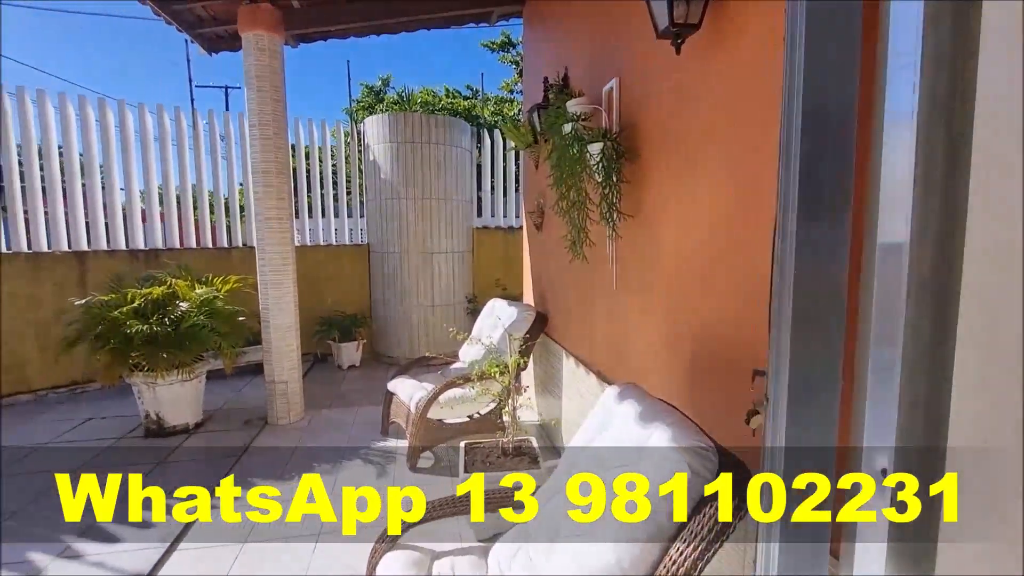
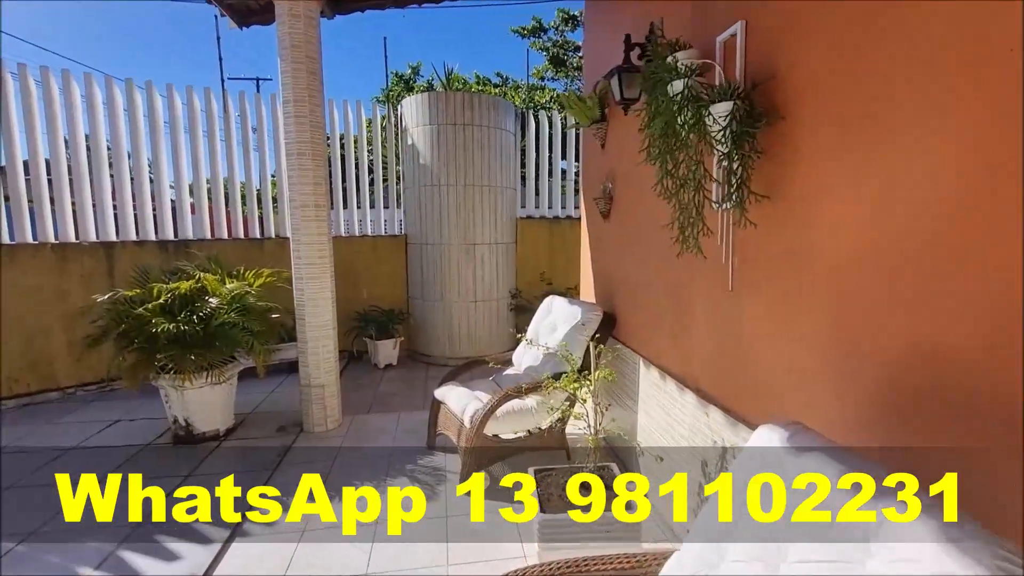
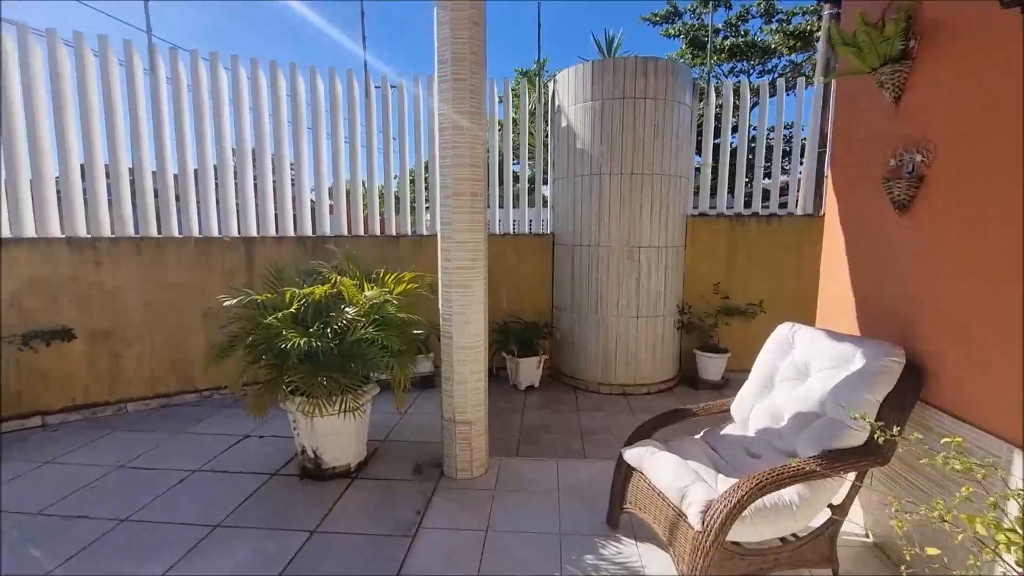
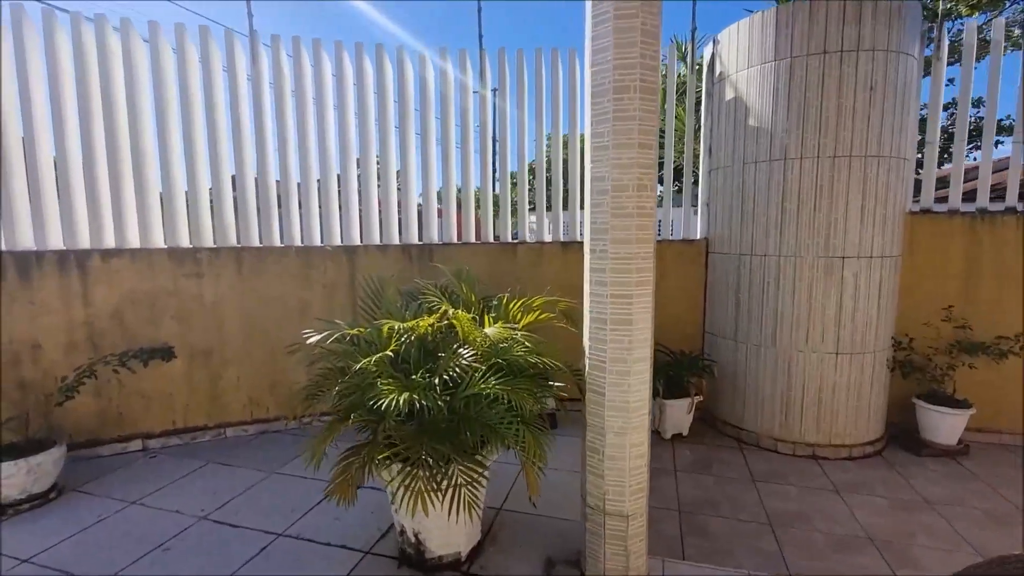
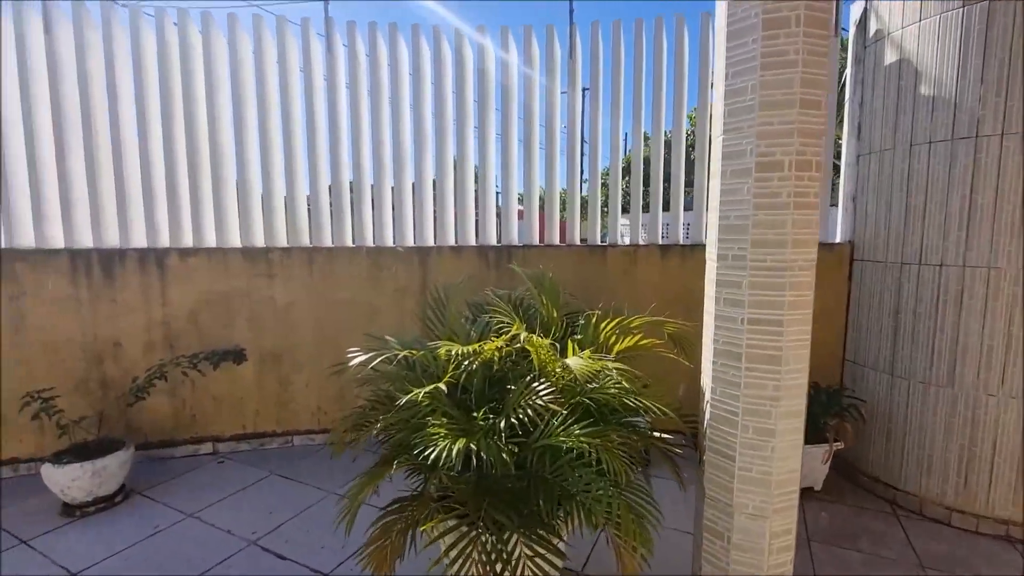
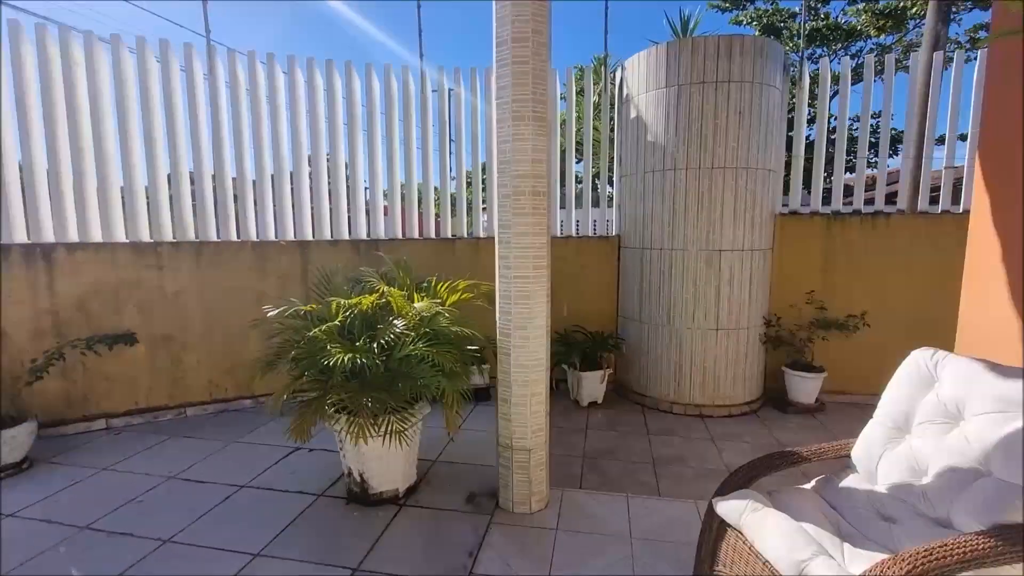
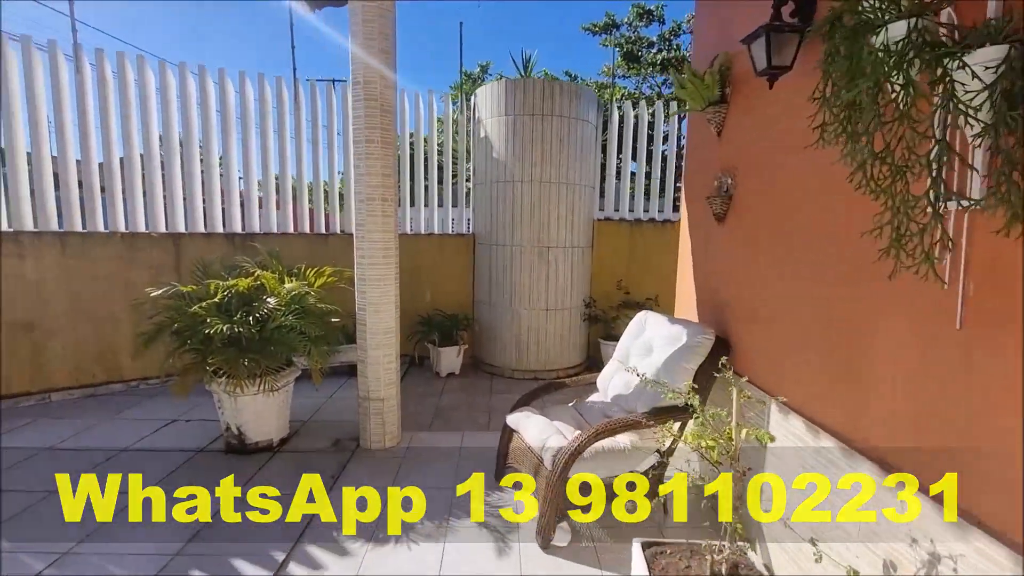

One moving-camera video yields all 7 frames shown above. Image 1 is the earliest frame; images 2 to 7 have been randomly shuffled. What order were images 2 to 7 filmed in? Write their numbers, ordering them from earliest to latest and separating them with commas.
2, 7, 3, 6, 4, 5
